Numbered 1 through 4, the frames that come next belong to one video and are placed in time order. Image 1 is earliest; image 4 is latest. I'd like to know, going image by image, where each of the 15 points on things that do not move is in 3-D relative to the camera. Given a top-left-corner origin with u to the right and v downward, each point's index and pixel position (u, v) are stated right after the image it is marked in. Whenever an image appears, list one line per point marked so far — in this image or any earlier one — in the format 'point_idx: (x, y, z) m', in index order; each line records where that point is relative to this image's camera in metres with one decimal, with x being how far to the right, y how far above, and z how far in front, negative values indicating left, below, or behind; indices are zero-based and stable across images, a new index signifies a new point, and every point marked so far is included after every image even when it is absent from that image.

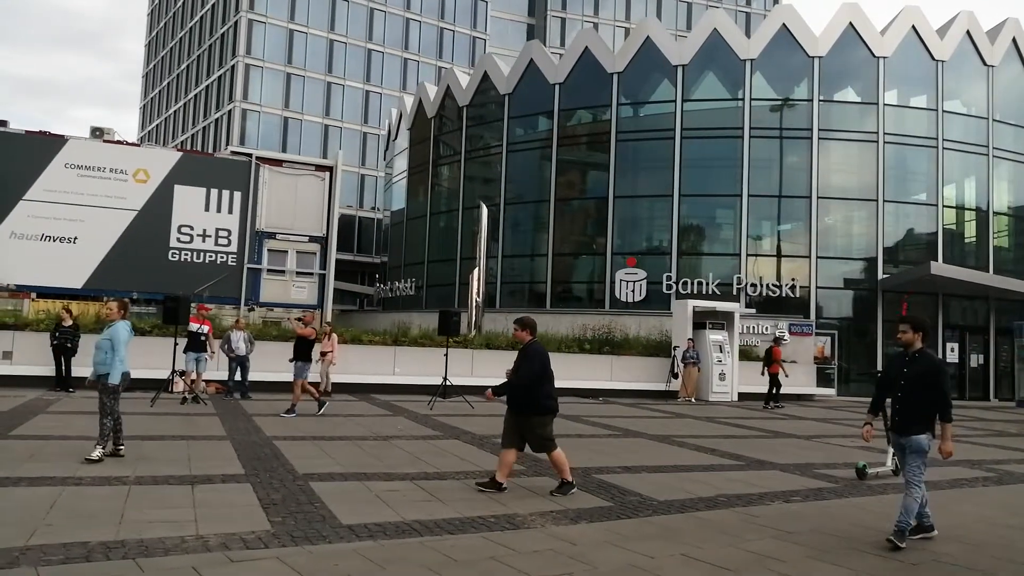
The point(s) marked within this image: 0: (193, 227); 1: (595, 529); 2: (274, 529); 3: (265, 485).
0: (-8.1, +1.5, +18.9) m
1: (+0.7, -1.8, +6.0) m
2: (-1.6, -1.7, +5.6) m
3: (-2.2, -1.7, +7.0) m
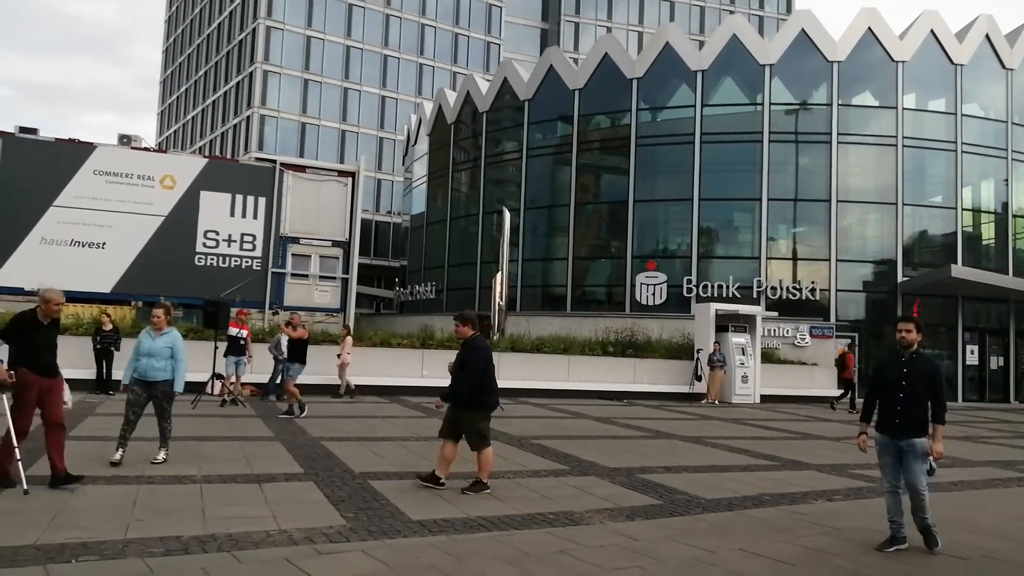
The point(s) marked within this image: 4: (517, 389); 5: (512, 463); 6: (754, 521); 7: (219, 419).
0: (-7.5, +1.4, +19.2) m
1: (+1.1, -1.9, +6.2) m
2: (-1.2, -1.7, +5.9) m
3: (-1.7, -1.8, +7.3) m
4: (+0.1, -2.5, +19.4) m
5: (0.0, -2.0, +9.3) m
6: (+2.0, -1.9, +6.6) m
7: (-4.6, -2.1, +12.5) m
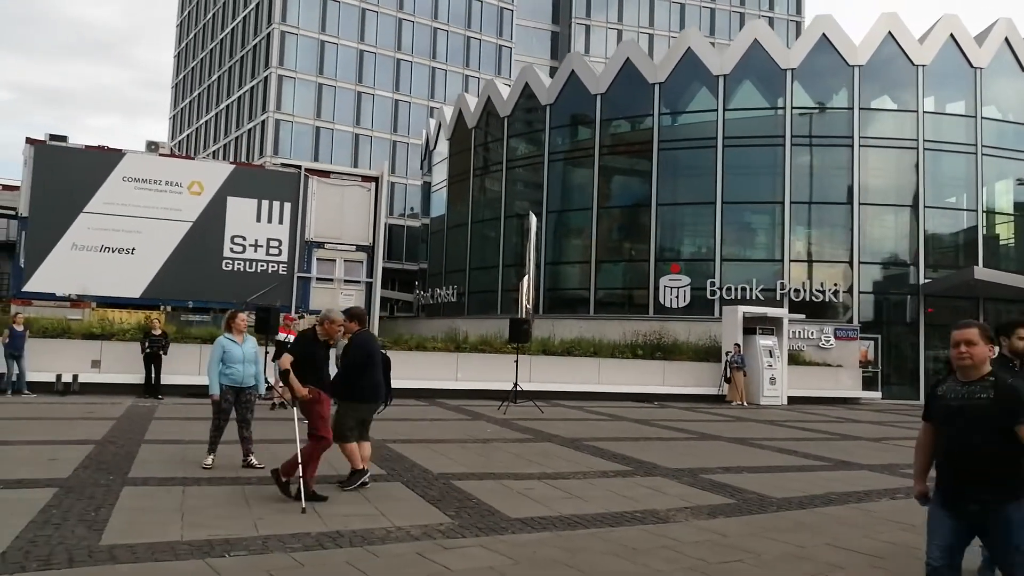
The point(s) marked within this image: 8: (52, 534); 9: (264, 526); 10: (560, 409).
0: (-6.7, +1.3, +19.6) m
1: (+1.9, -1.9, +6.6) m
2: (-0.4, -1.8, +6.2) m
3: (-0.9, -1.9, +7.6) m
4: (+0.9, -2.6, +19.7) m
5: (+0.8, -2.1, +9.6) m
6: (+2.8, -2.0, +6.9) m
7: (-3.8, -2.2, +12.9) m
8: (-3.0, -1.6, +5.2) m
9: (-1.8, -1.7, +5.7) m
10: (+1.0, -2.4, +16.1) m
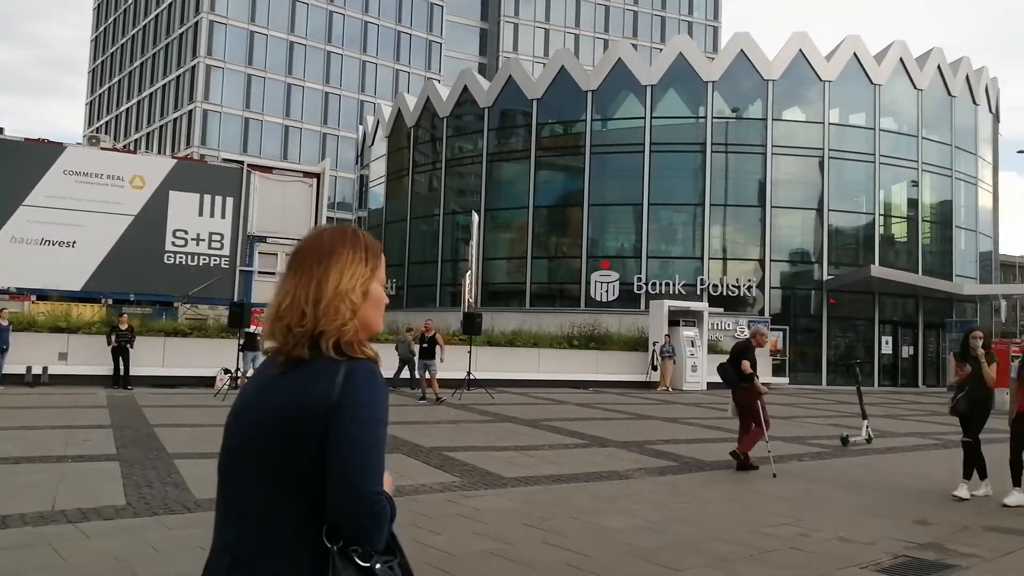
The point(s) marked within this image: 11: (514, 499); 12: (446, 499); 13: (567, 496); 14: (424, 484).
0: (-8.1, +1.4, +20.4) m
1: (+1.8, -2.0, +8.3) m
2: (-0.5, -1.8, +7.7) m
3: (-1.1, -1.9, +9.0) m
4: (-0.5, -2.5, +21.3) m
5: (+0.4, -2.1, +11.2) m
6: (+2.7, -2.0, +8.7) m
7: (-4.5, -2.1, +14.0) m
8: (-2.9, -1.7, +6.4) m
9: (-1.8, -1.7, +7.0) m
10: (-0.1, -2.4, +17.7) m
11: (0.0, -1.8, +6.8) m
12: (-0.6, -1.8, +6.6) m
13: (+0.5, -1.8, +7.1) m
14: (-0.9, -1.8, +7.3) m
